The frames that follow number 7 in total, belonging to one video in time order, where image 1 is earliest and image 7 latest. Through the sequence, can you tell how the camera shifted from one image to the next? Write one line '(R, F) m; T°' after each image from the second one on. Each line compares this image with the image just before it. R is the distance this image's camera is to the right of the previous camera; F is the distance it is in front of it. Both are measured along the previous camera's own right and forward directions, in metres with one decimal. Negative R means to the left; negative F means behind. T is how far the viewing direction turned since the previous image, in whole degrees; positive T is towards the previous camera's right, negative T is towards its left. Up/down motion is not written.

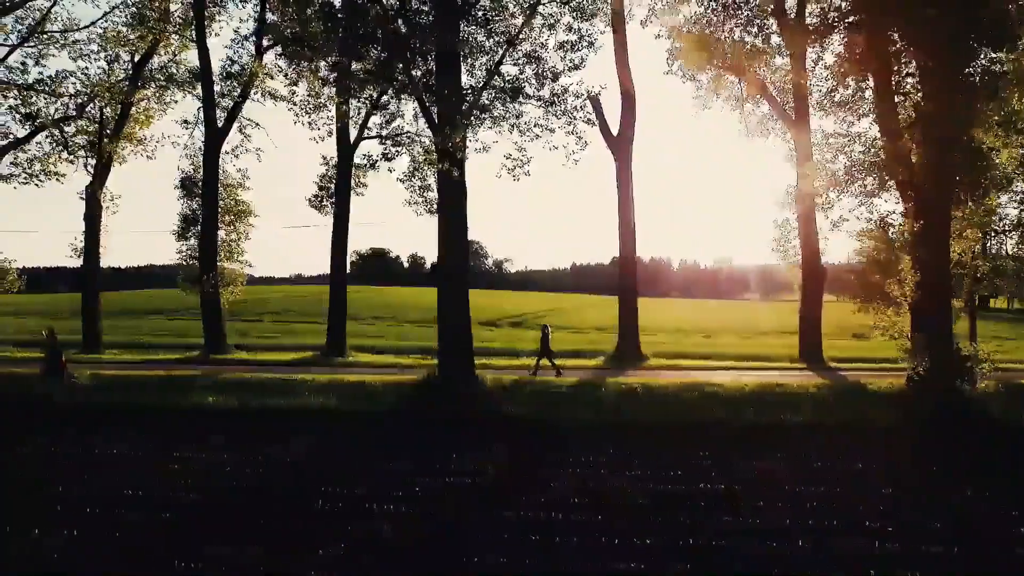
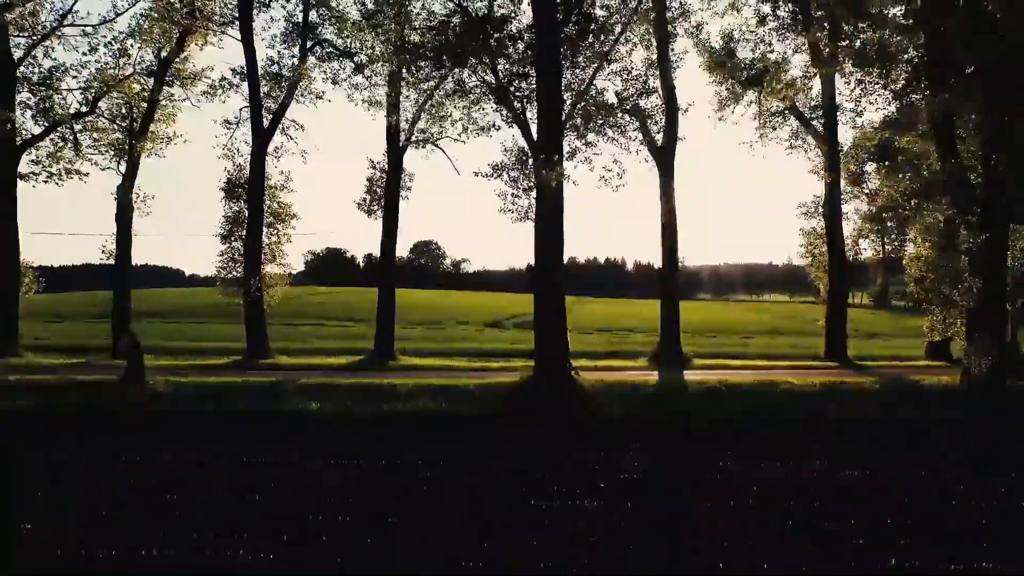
(-0.9, 0.0) m; +5°
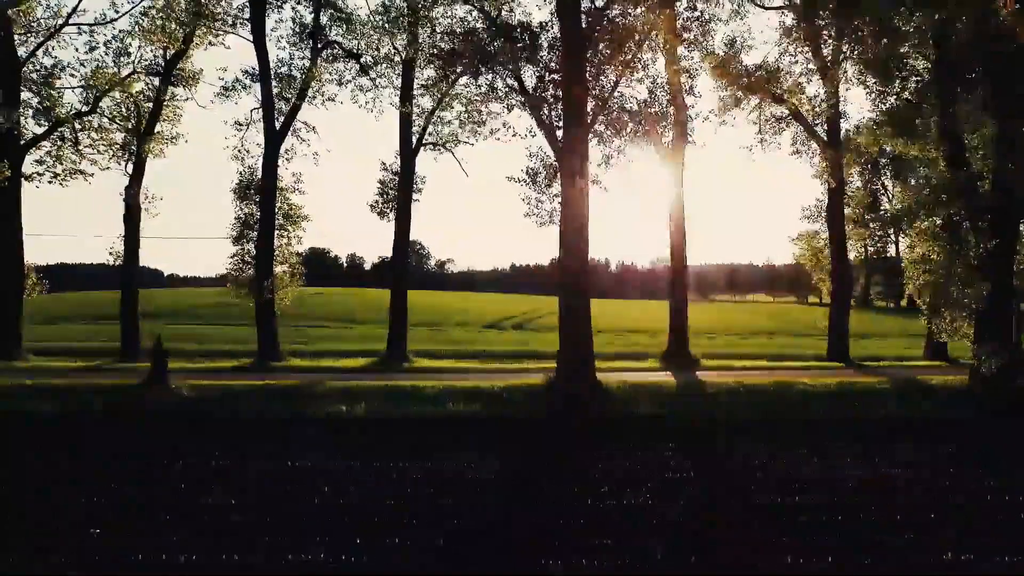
(-0.3, 0.0) m; +2°
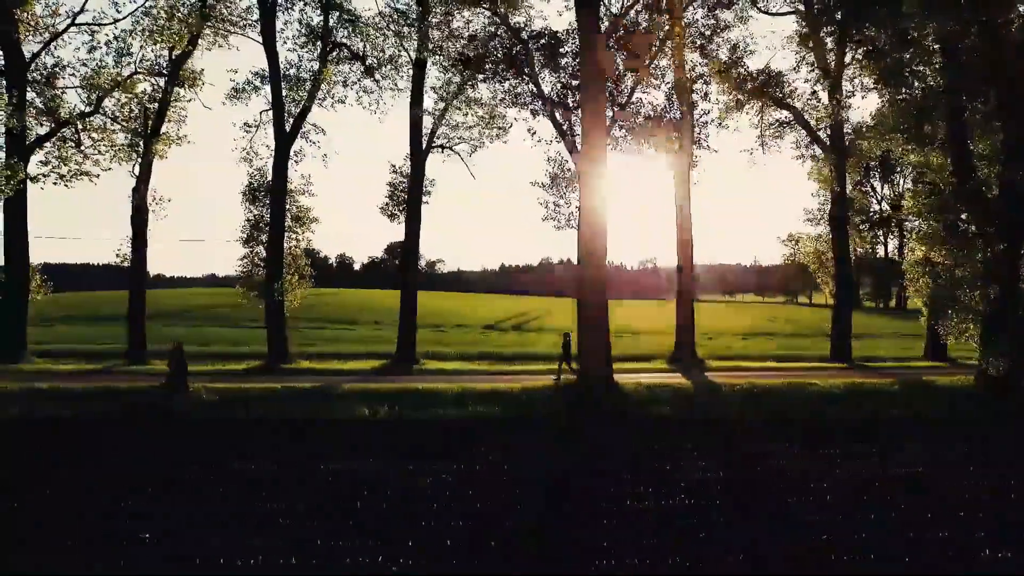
(-0.2, 0.0) m; +1°
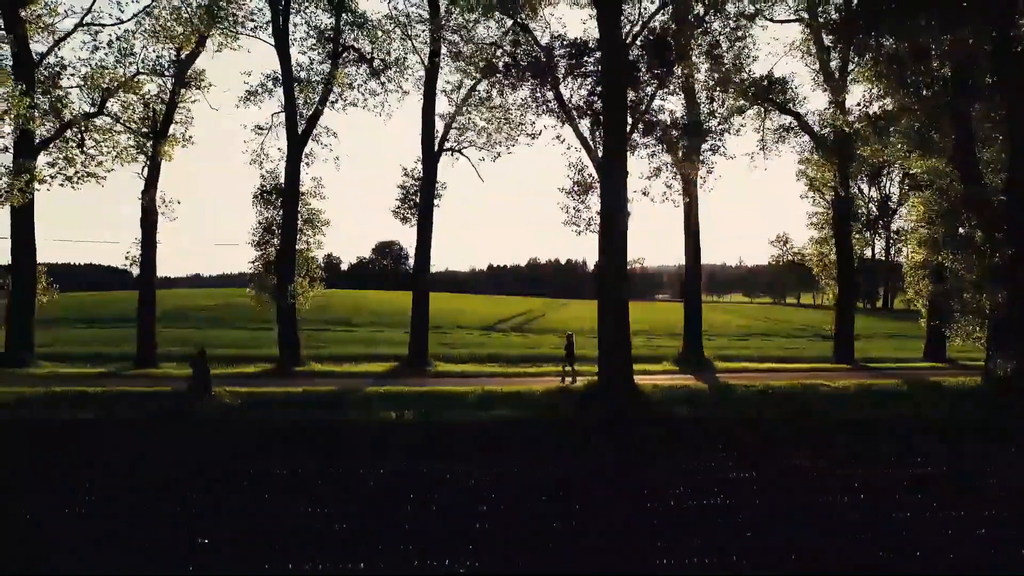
(-0.2, 0.0) m; +1°
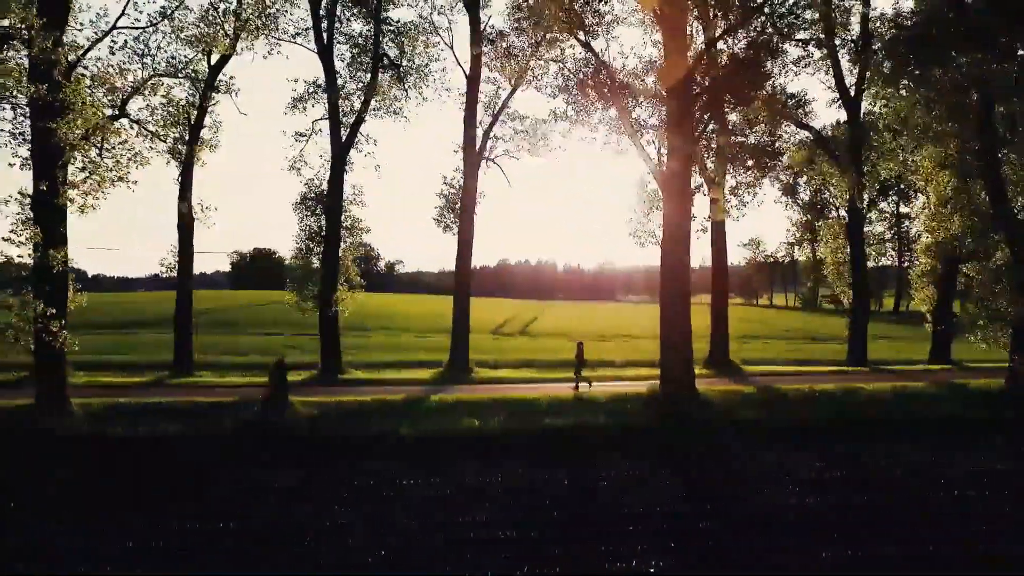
(-0.7, -0.1) m; +3°
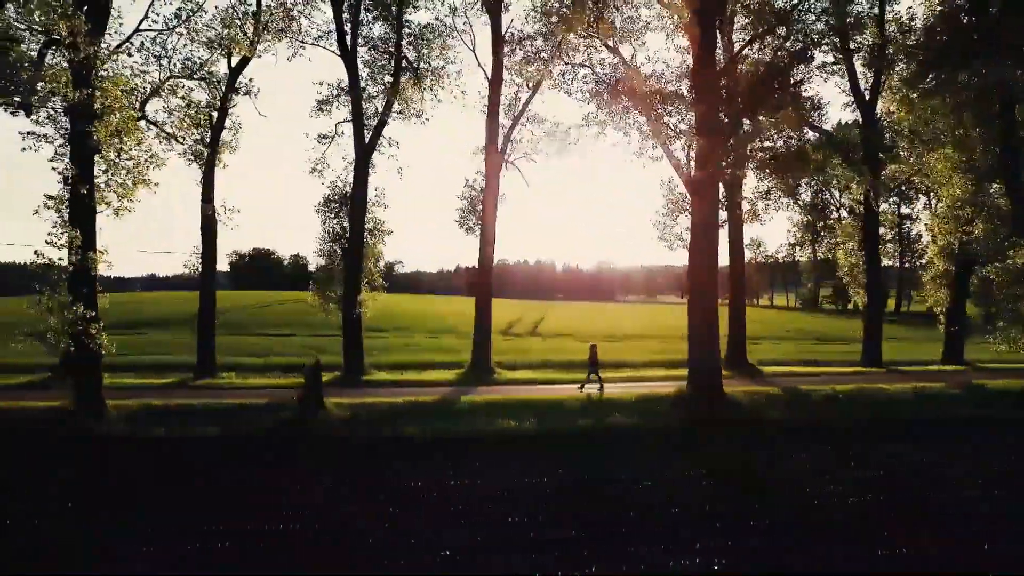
(-0.2, 0.0) m; 0°
